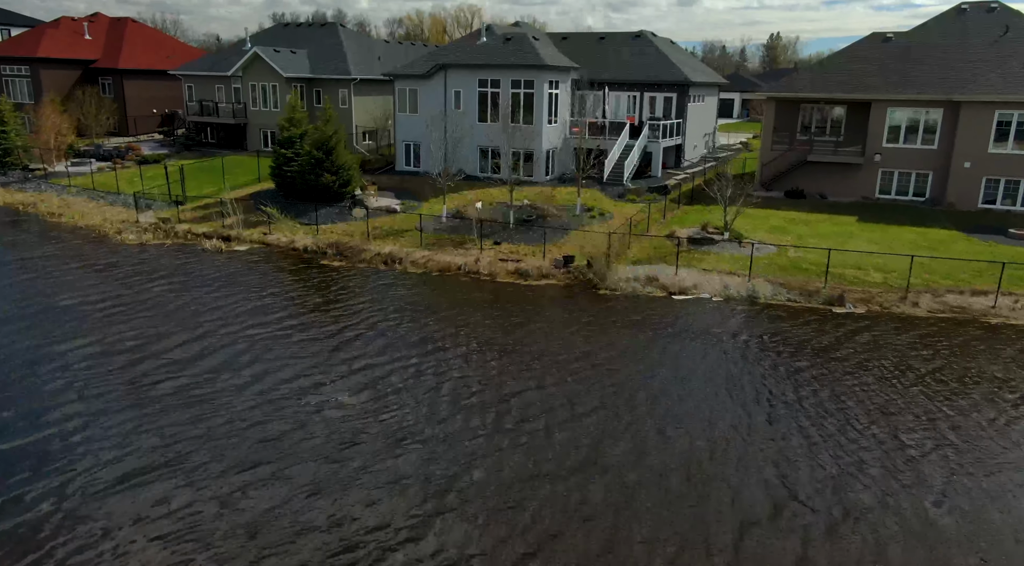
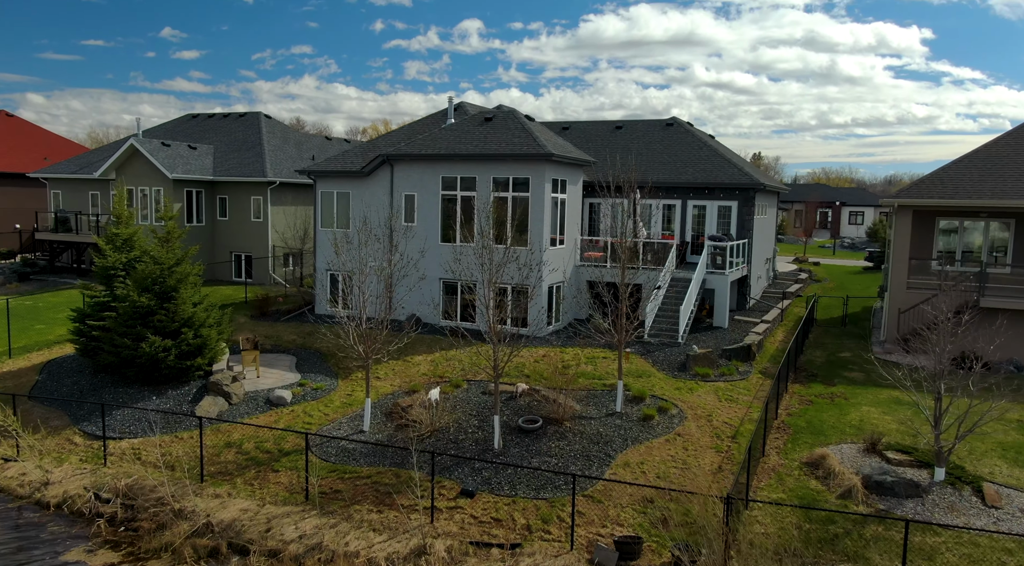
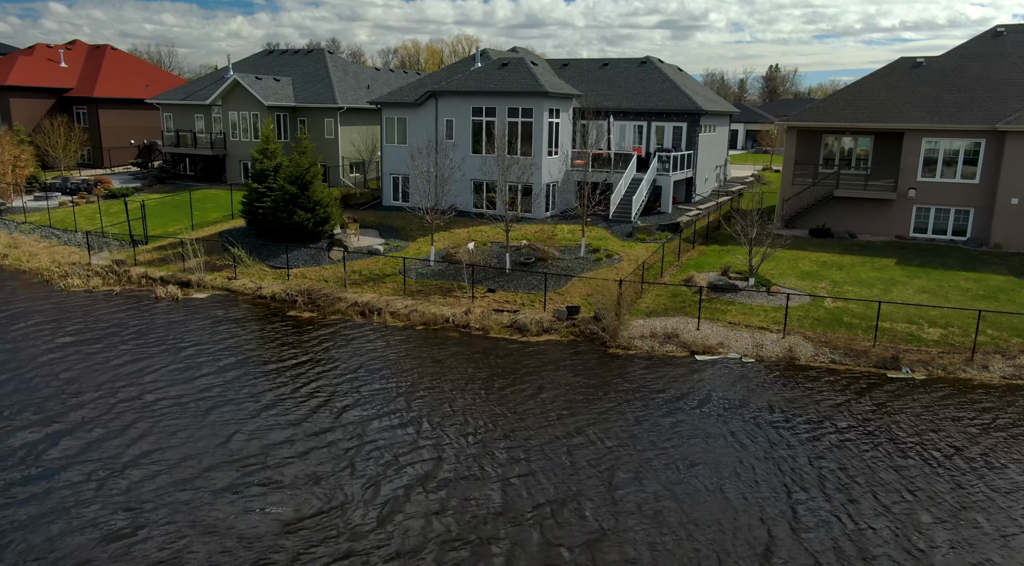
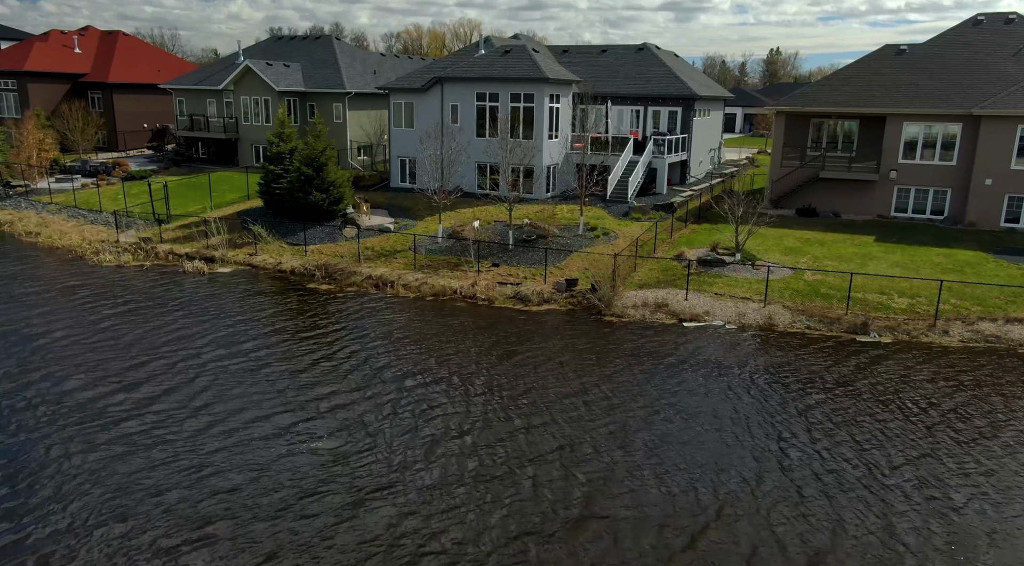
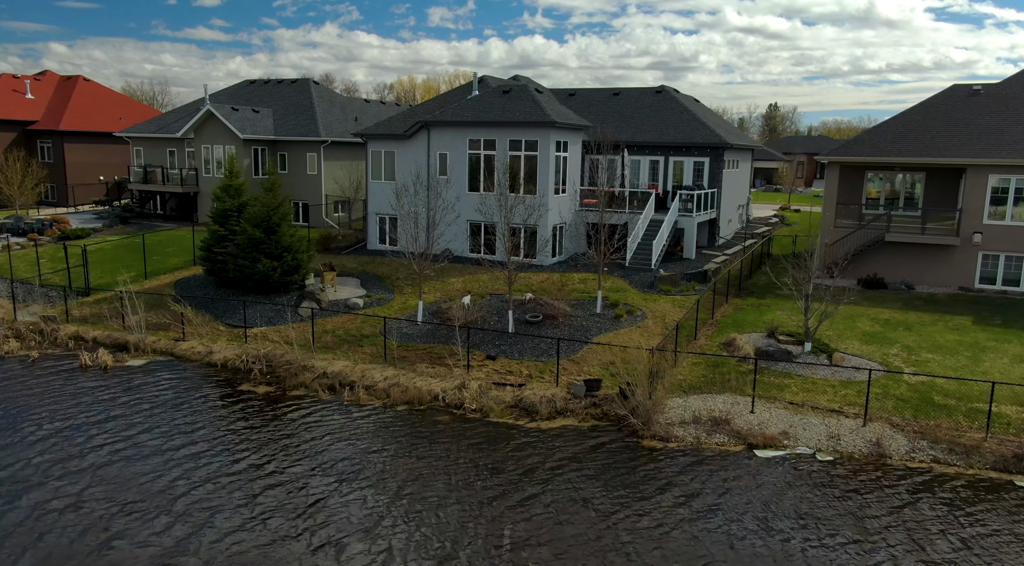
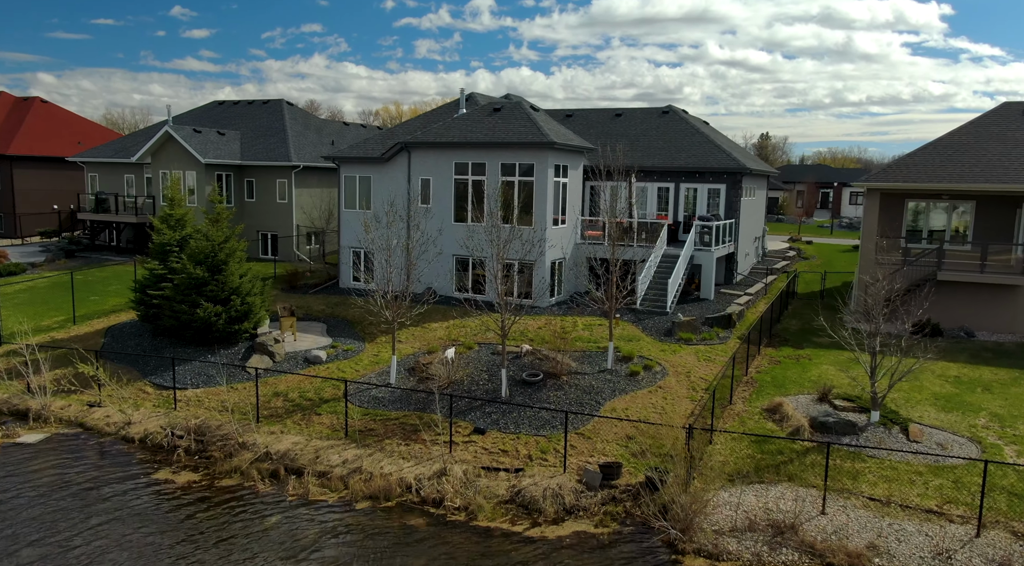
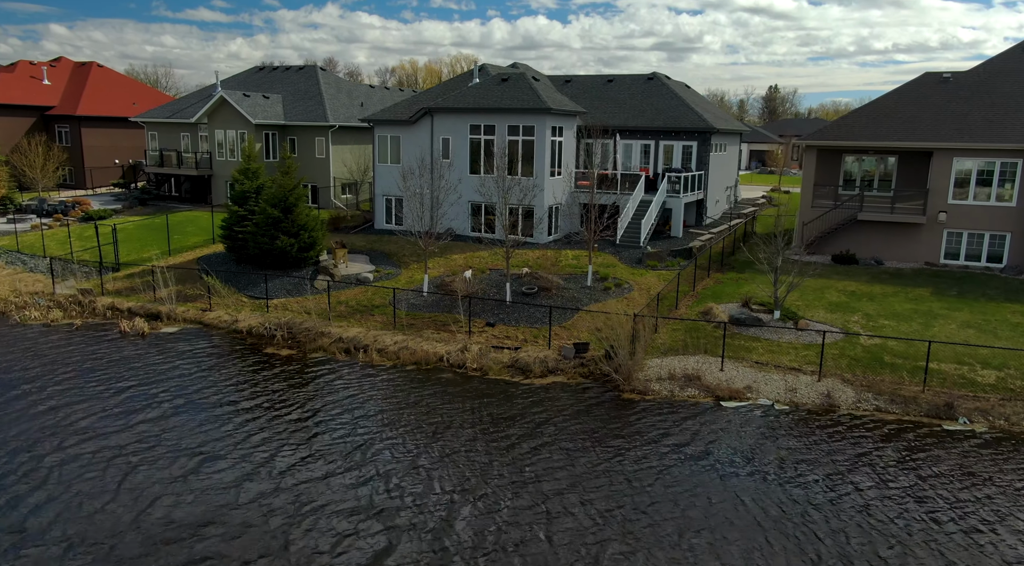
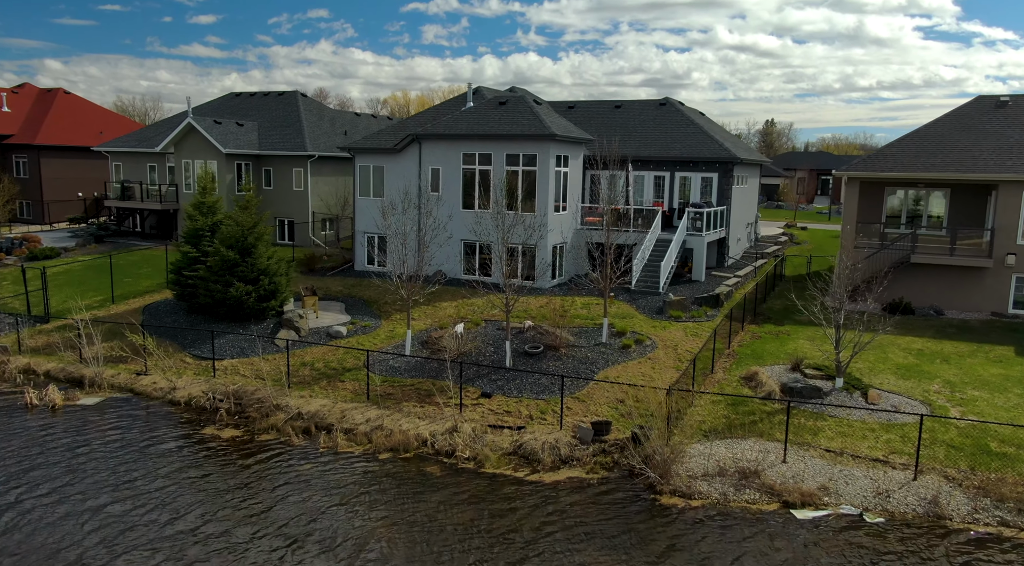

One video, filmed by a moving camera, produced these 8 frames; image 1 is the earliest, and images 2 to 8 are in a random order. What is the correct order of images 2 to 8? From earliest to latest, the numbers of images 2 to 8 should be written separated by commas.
4, 3, 7, 5, 8, 6, 2
